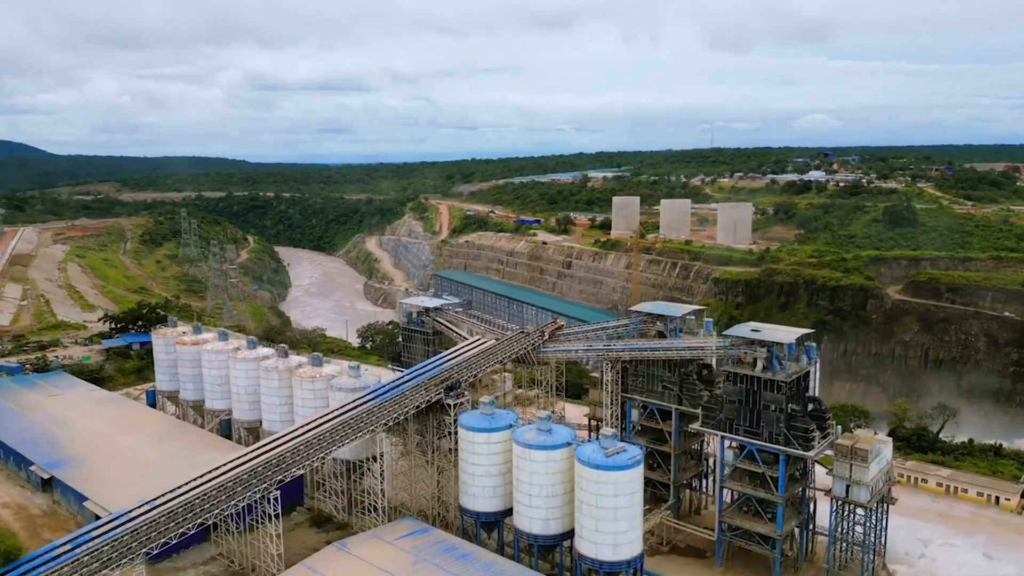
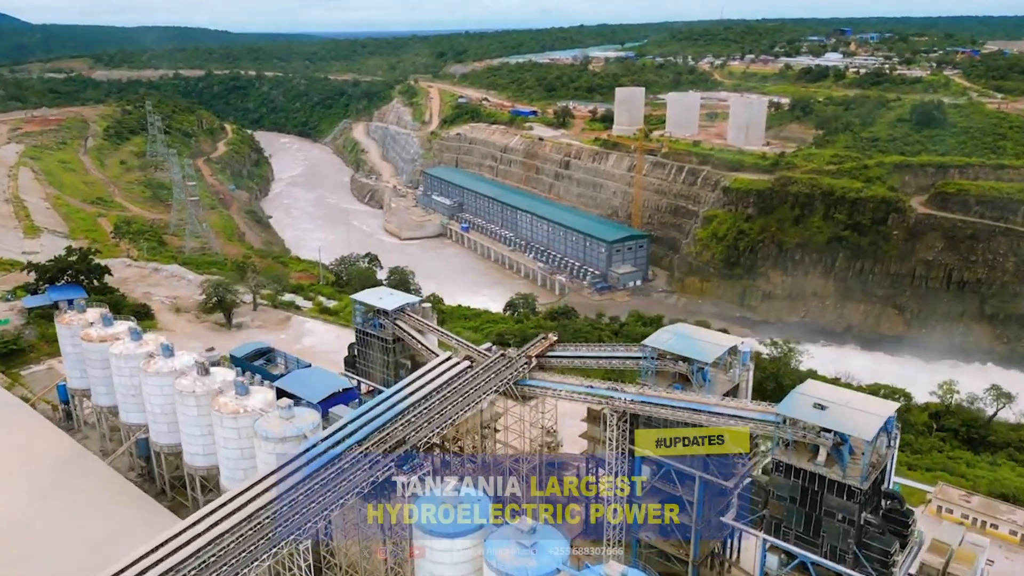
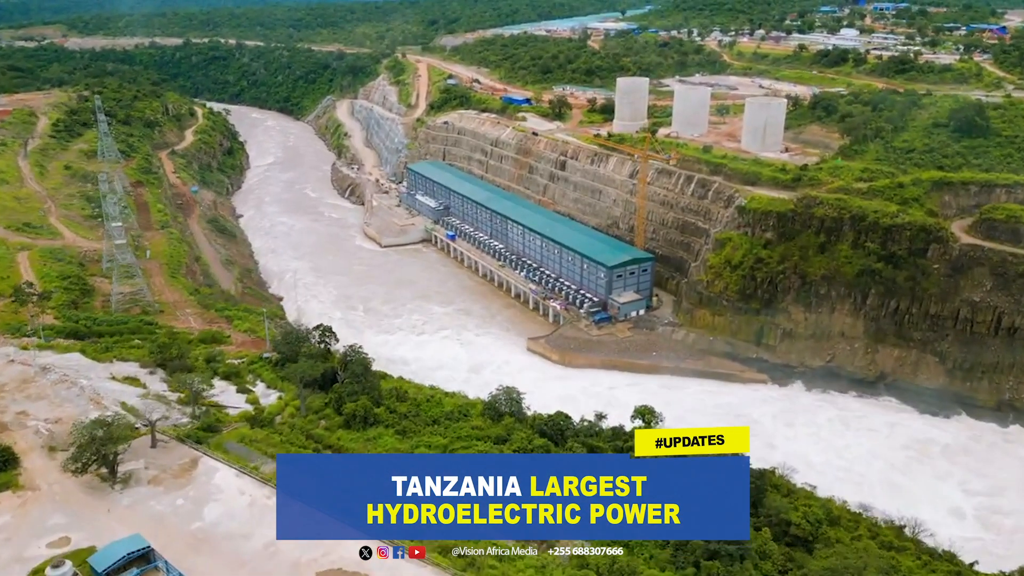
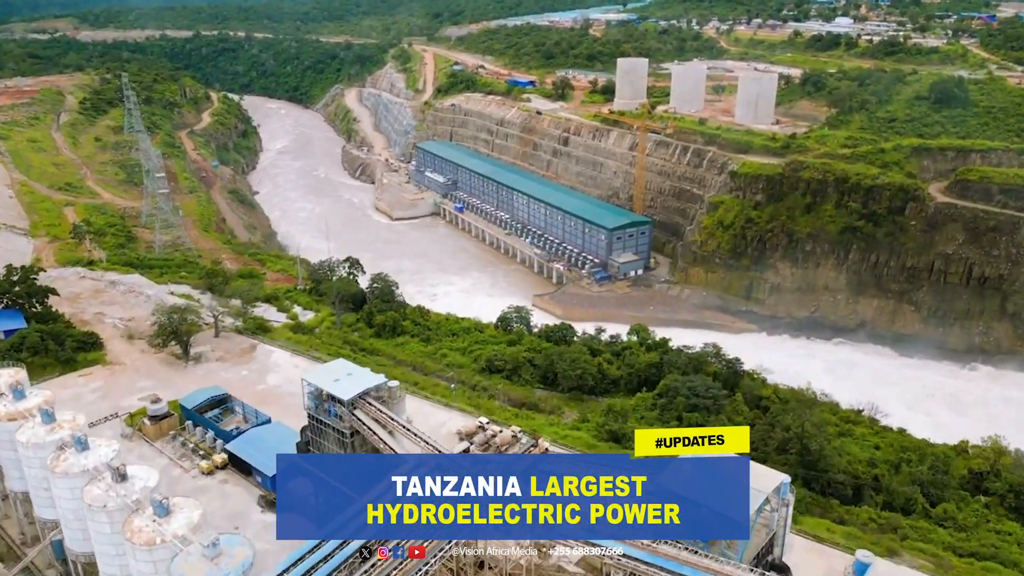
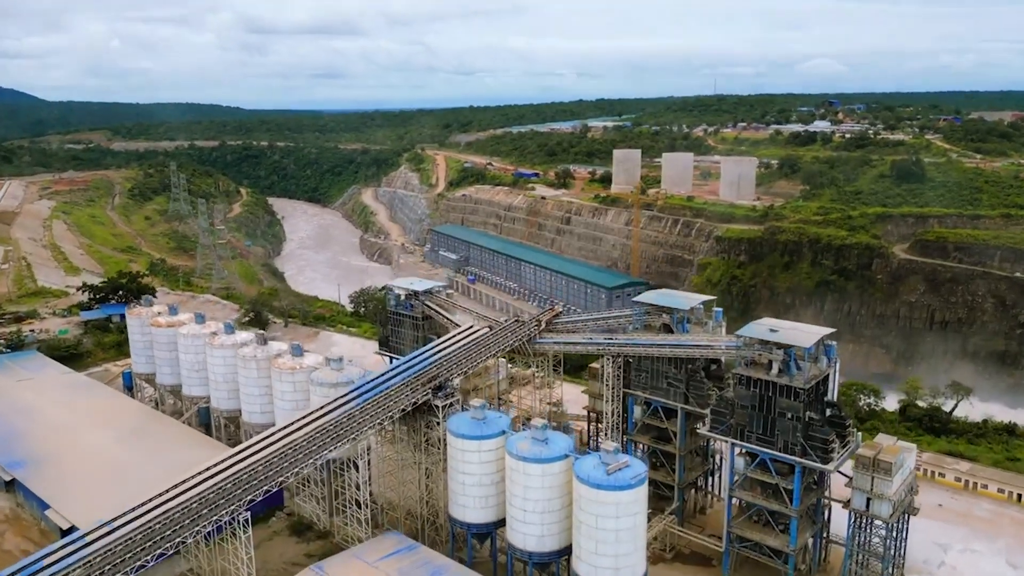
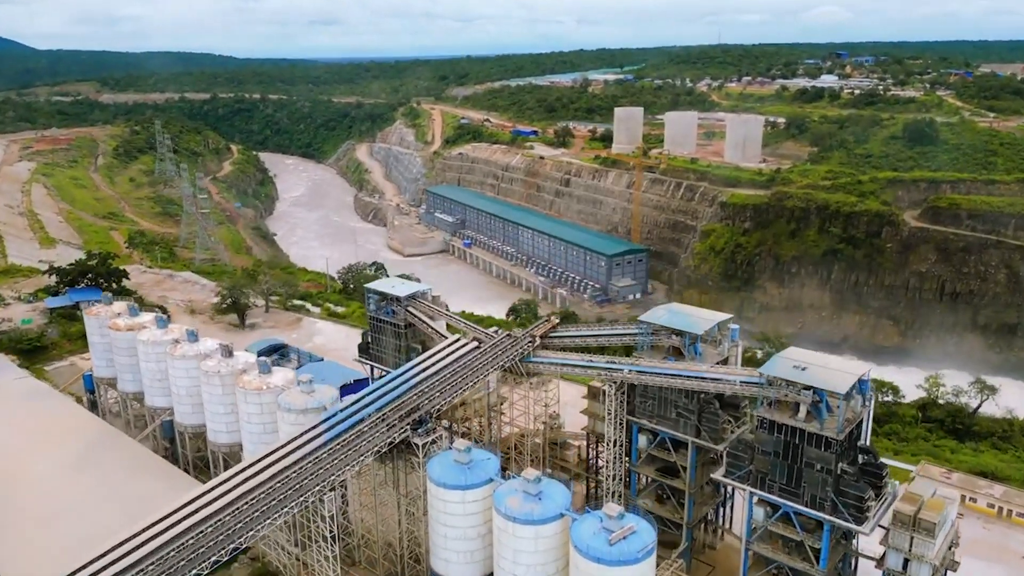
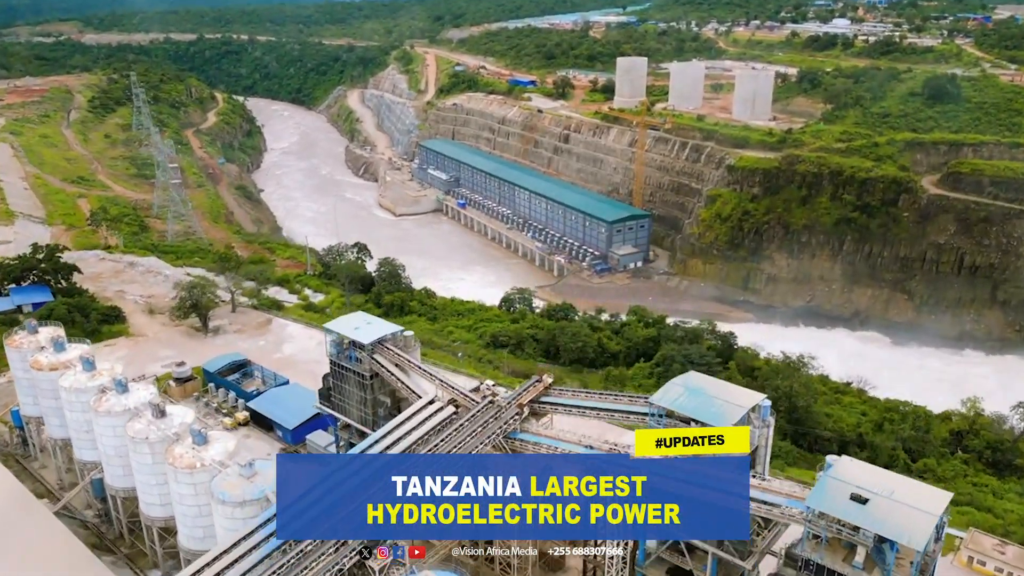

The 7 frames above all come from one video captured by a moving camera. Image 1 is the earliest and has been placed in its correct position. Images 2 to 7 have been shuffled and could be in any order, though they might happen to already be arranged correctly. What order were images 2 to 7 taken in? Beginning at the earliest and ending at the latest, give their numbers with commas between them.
5, 6, 2, 7, 4, 3
